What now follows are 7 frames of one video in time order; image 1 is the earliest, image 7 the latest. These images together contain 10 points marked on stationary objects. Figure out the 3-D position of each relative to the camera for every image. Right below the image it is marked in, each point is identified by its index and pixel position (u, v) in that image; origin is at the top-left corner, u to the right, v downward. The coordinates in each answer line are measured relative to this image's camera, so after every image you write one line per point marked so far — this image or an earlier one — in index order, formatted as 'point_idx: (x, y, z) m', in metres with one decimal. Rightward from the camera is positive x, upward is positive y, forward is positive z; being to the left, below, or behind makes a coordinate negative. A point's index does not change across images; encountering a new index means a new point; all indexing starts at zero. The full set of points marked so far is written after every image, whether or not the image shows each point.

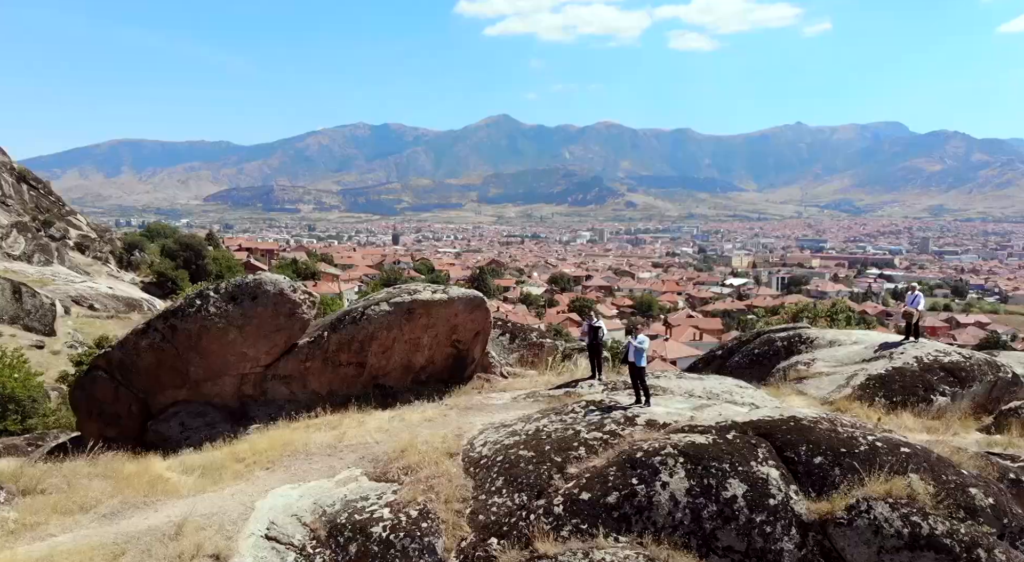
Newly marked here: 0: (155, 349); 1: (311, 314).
0: (-6.2, -1.2, +13.2) m
1: (-3.7, -0.6, +13.5) m
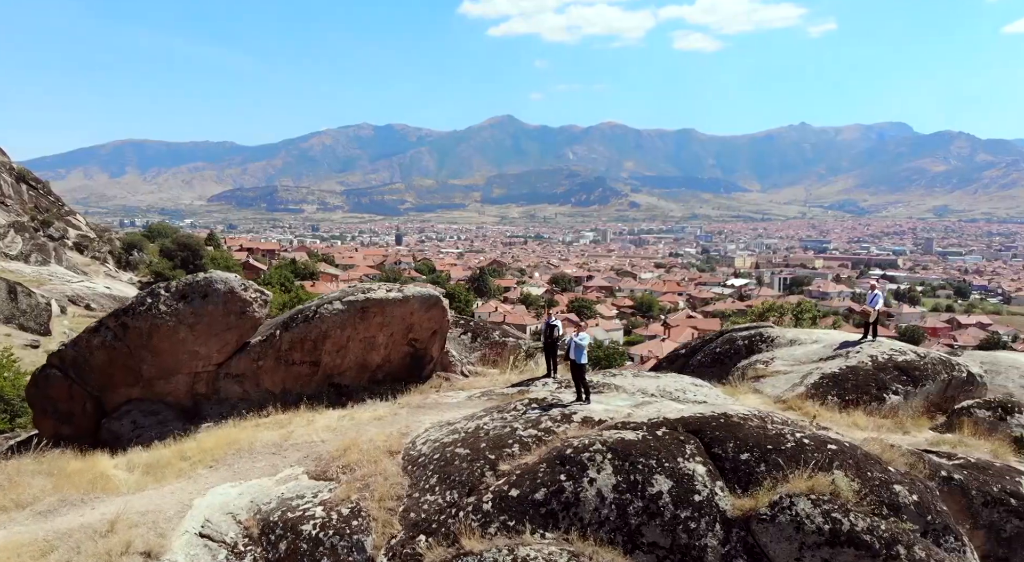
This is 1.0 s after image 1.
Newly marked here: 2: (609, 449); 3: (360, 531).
0: (-6.9, -1.1, +13.1) m
1: (-4.4, -0.6, +13.5) m
2: (+1.0, -1.8, +8.0) m
3: (-1.6, -2.6, +8.1) m
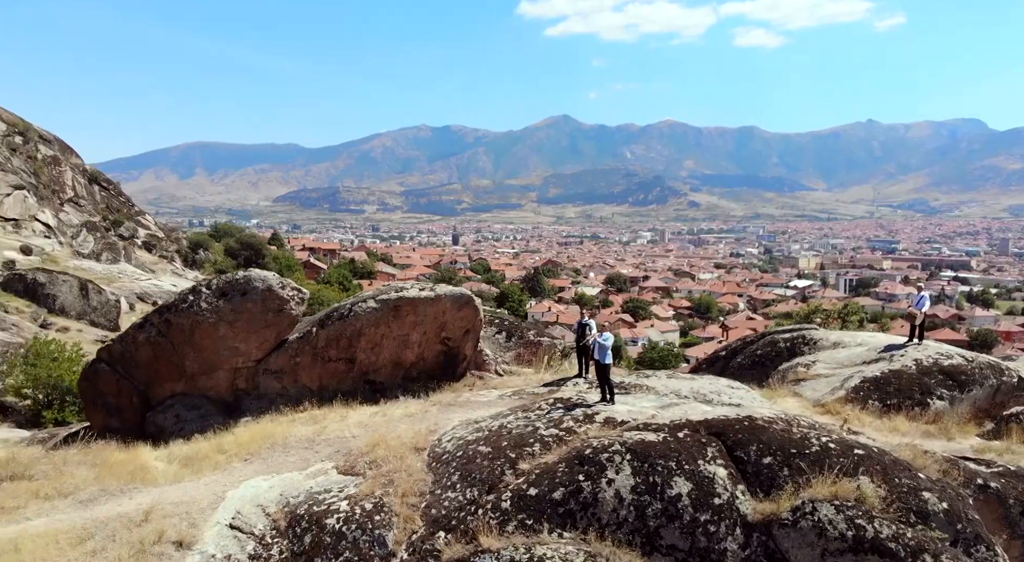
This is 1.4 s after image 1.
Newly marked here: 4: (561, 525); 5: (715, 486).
0: (-6.4, -1.1, +13.6) m
1: (-3.9, -0.5, +13.8) m
2: (+1.2, -1.8, +8.0) m
3: (-1.4, -2.6, +8.2) m
4: (+0.5, -2.4, +7.7) m
5: (+2.0, -2.0, +7.6) m
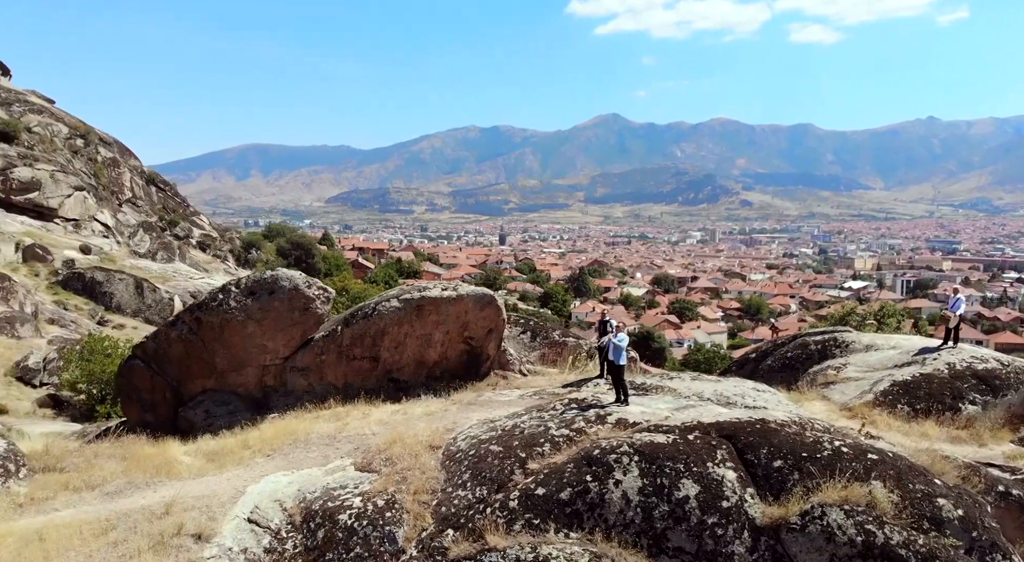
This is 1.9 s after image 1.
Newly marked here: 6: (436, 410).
0: (-6.0, -1.1, +13.9) m
1: (-3.5, -0.5, +14.0) m
2: (+1.3, -1.8, +8.0) m
3: (-1.3, -2.6, +8.3) m
4: (+0.6, -2.4, +7.7) m
5: (+2.1, -2.0, +7.5) m
6: (-1.2, -2.1, +12.3) m
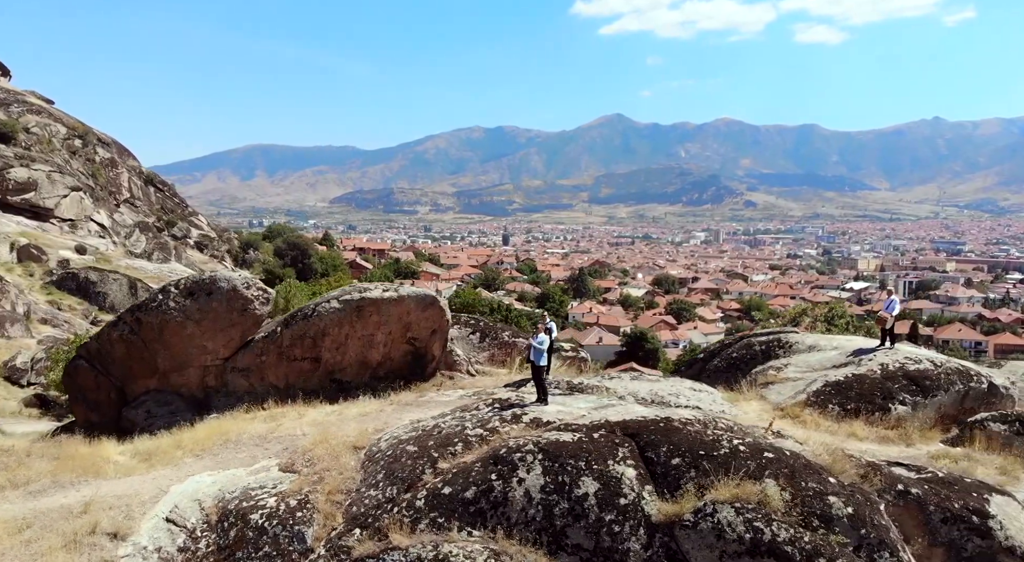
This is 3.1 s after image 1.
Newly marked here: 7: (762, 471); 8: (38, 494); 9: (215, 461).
0: (-7.1, -1.1, +13.9) m
1: (-4.5, -0.5, +14.0) m
2: (+0.3, -1.8, +8.1) m
3: (-2.3, -2.6, +8.3) m
4: (-0.4, -2.4, +7.7) m
5: (+1.1, -2.1, +7.7) m
6: (-2.3, -2.1, +12.4) m
7: (+2.5, -1.9, +7.6) m
8: (-6.3, -2.8, +10.1) m
9: (-4.2, -2.6, +10.9) m
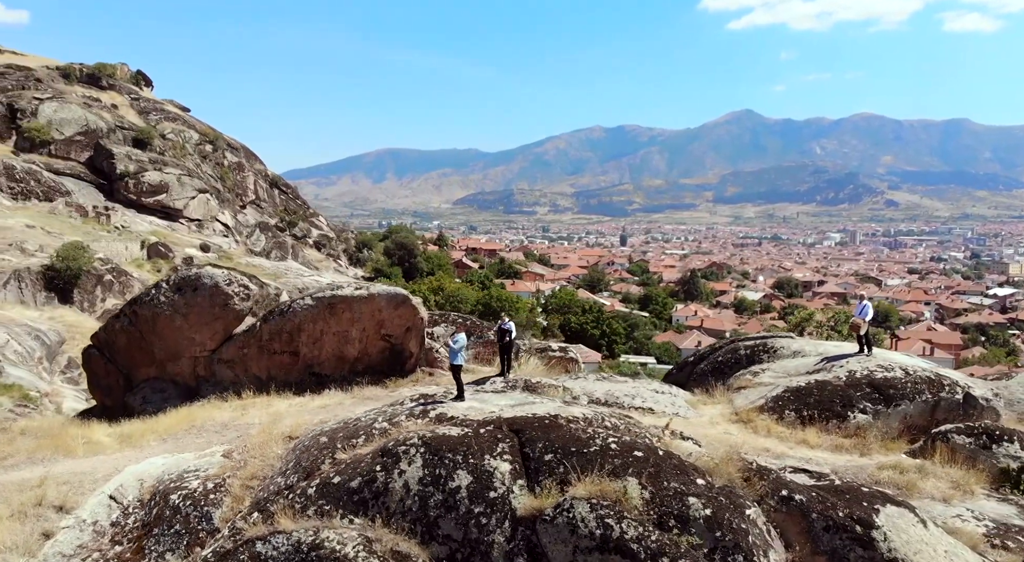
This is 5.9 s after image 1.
0: (-7.6, -1.0, +15.0) m
1: (-5.1, -0.5, +14.8) m
2: (-0.9, -1.8, +8.4) m
3: (-3.5, -2.6, +9.0) m
4: (-1.7, -2.4, +8.2) m
5: (-0.2, -2.1, +7.9) m
6: (-3.1, -2.1, +13.0) m
7: (+1.2, -1.9, +7.7) m
8: (-7.3, -2.7, +11.1) m
9: (-5.2, -2.5, +11.7) m
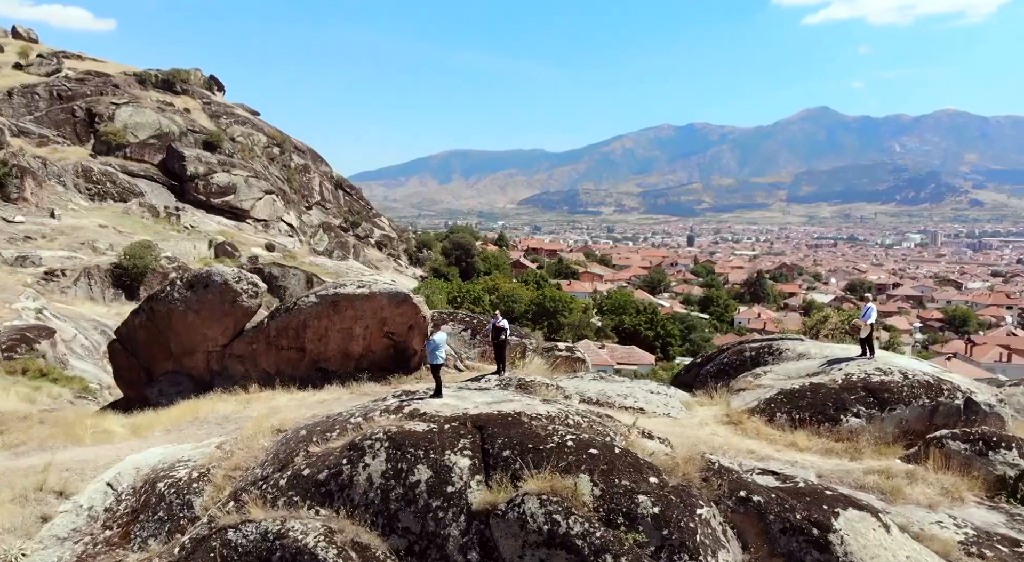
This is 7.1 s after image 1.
0: (-7.6, -0.9, +15.7) m
1: (-5.1, -0.4, +15.4) m
2: (-1.4, -1.8, +8.7) m
3: (-3.9, -2.6, +9.4) m
4: (-2.1, -2.4, +8.5) m
5: (-0.6, -2.1, +8.1) m
6: (-3.2, -2.0, +13.4) m
7: (+0.7, -1.9, +7.8) m
8: (-7.5, -2.7, +11.8) m
9: (-5.4, -2.5, +12.2) m
